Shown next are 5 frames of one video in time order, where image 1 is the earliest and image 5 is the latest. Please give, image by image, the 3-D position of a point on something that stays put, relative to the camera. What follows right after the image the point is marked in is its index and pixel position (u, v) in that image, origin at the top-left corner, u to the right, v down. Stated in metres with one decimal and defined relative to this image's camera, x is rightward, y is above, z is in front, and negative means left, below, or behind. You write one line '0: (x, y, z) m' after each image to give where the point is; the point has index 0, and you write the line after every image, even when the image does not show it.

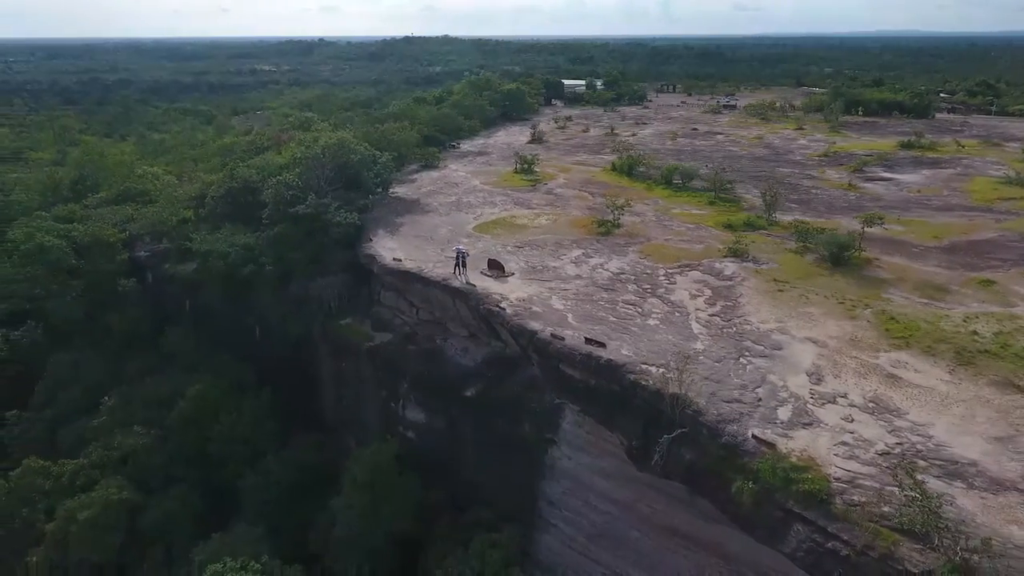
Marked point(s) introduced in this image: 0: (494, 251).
0: (-0.5, +1.0, +16.7) m
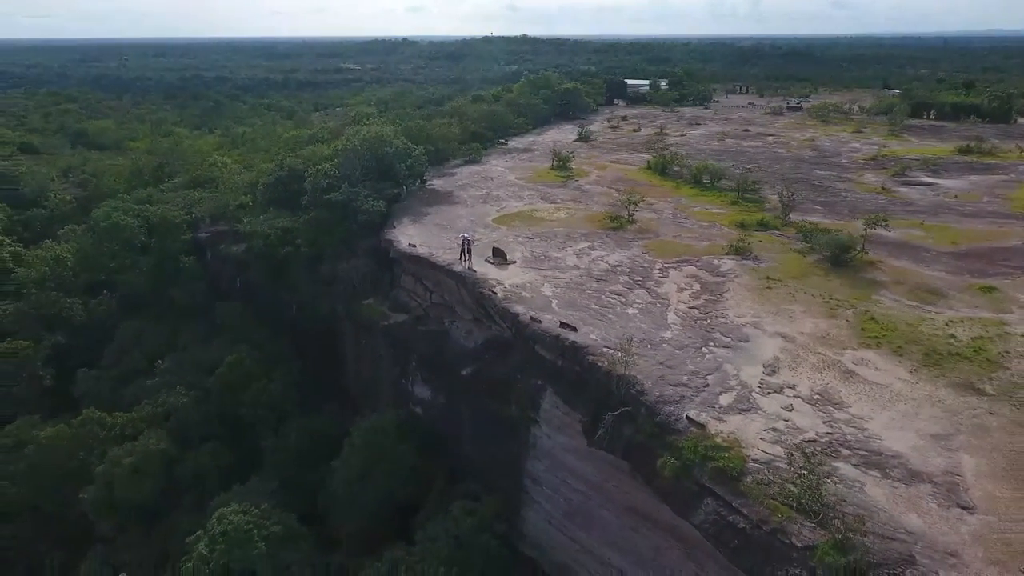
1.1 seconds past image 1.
0: (-0.3, +1.3, +17.5) m
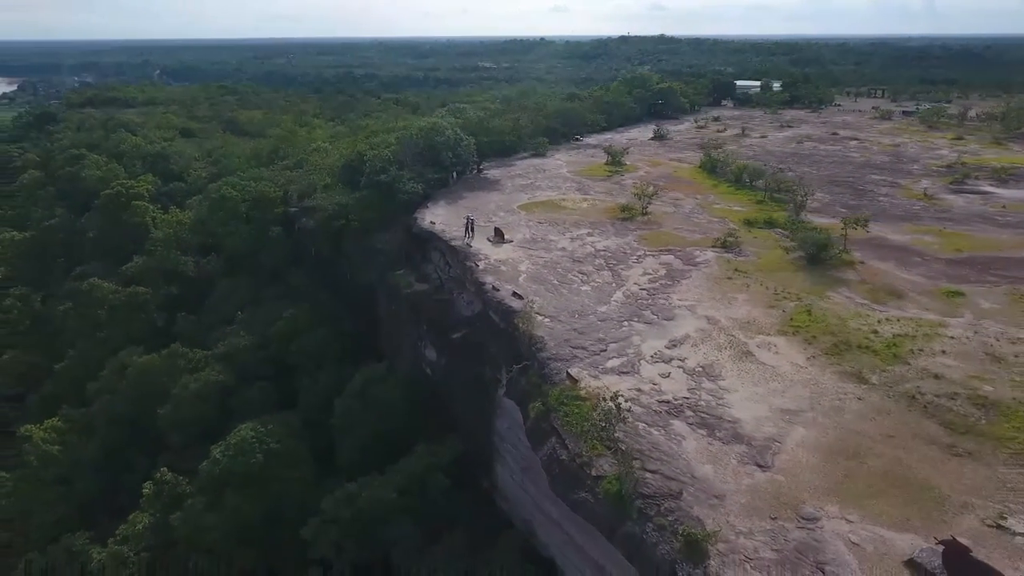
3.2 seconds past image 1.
0: (0.0, +1.9, +19.0) m
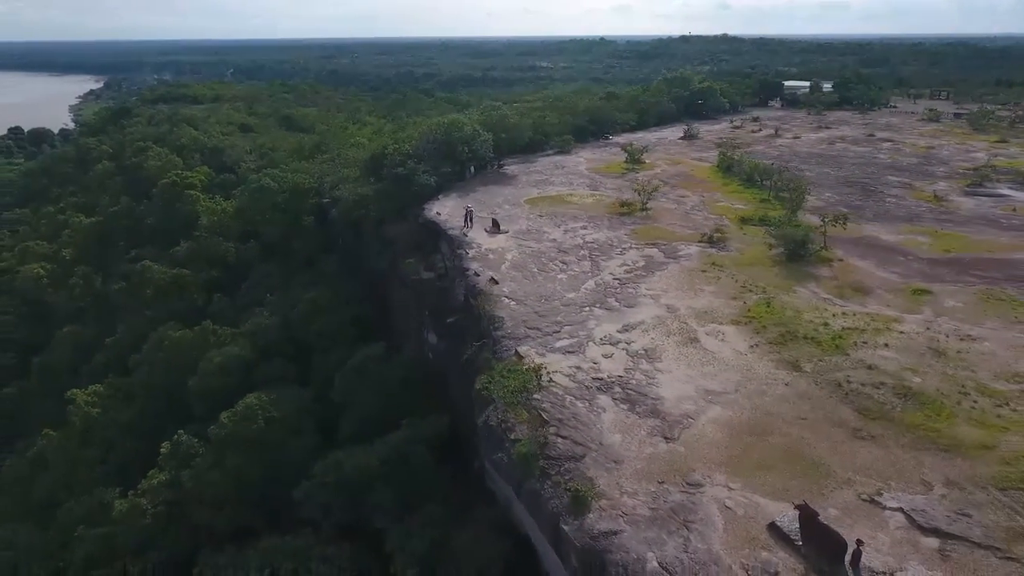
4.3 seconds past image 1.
0: (0.0, +2.3, +19.8) m
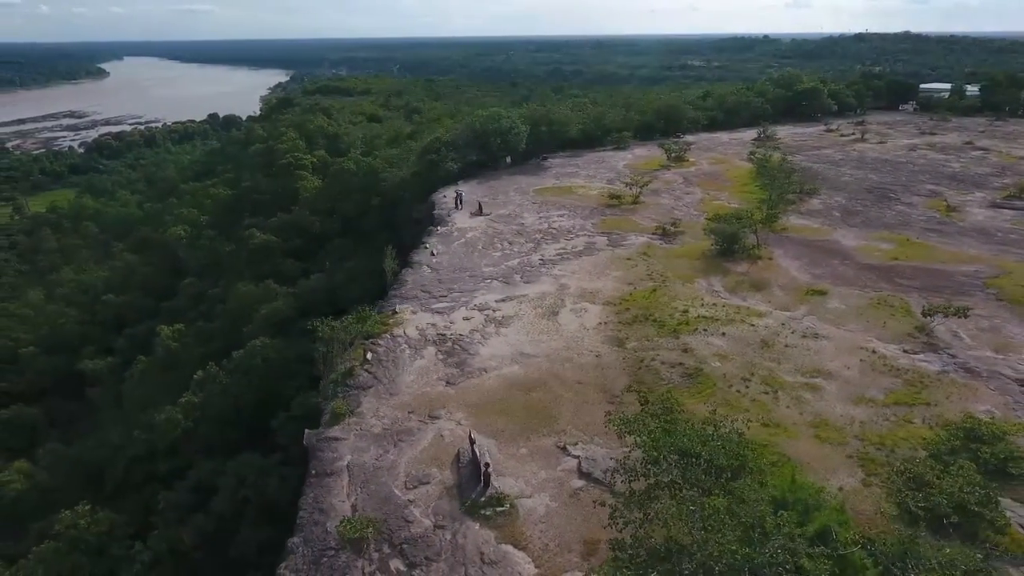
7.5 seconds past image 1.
0: (-0.2, +2.9, +21.2) m
